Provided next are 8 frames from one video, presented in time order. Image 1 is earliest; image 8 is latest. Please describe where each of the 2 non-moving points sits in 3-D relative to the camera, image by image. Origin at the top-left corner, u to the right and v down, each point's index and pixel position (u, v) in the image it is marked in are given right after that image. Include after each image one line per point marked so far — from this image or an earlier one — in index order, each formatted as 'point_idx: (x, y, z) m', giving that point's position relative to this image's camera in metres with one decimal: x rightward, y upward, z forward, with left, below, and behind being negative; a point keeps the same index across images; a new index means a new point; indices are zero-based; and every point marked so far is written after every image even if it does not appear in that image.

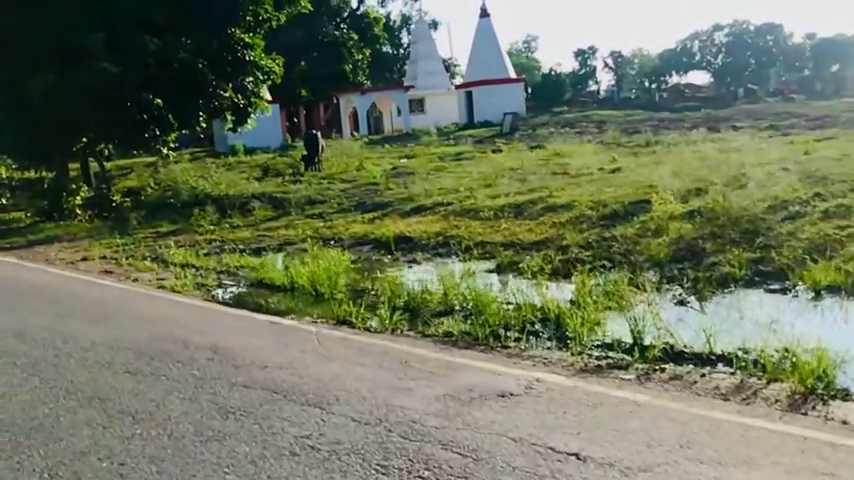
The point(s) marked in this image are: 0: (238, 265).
0: (-2.8, -0.4, +13.1) m
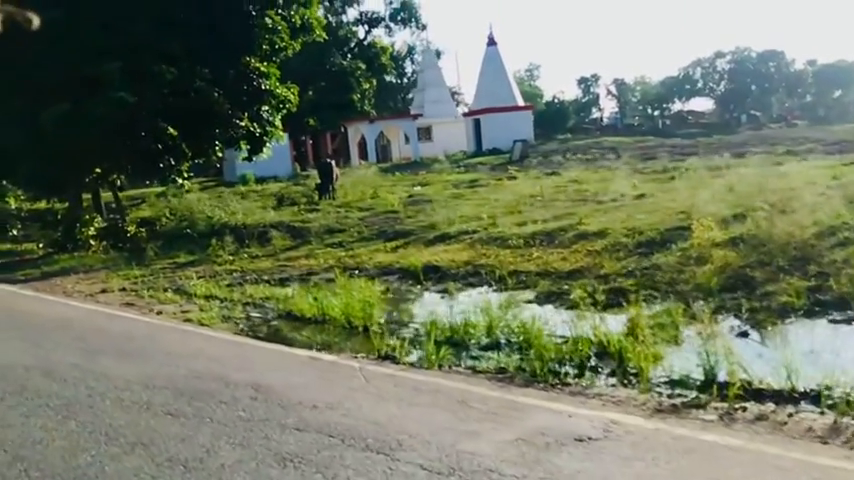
0: (-2.4, -0.8, +12.7) m
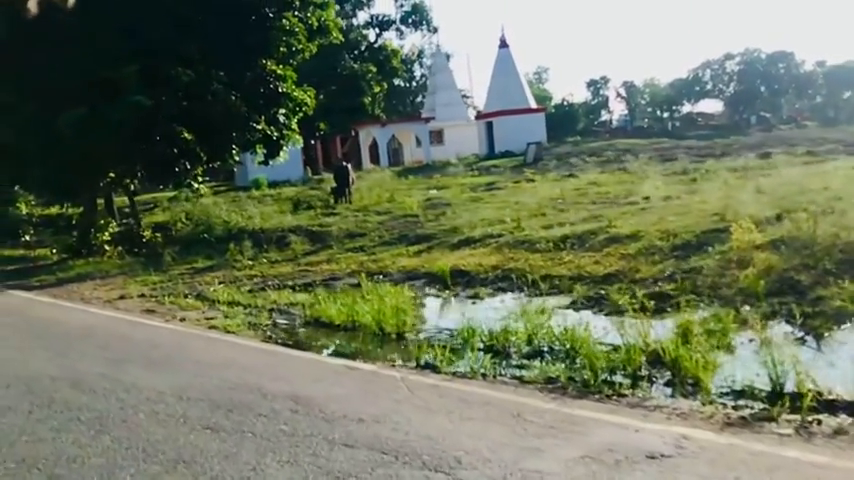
0: (-2.0, -0.9, +12.4) m
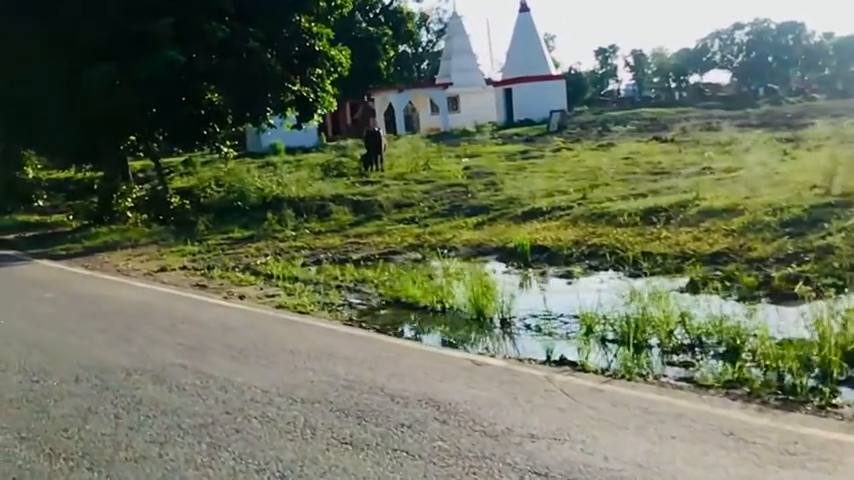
0: (-0.9, -0.5, +11.3) m
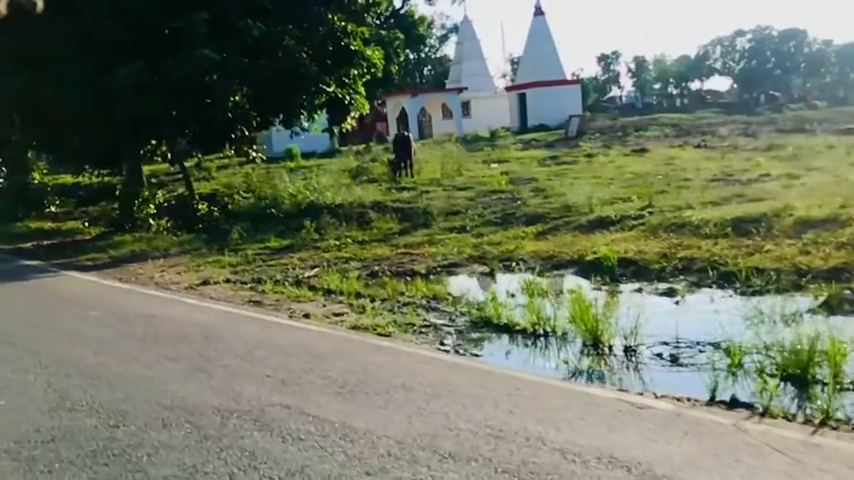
0: (0.0, -0.7, +10.3) m
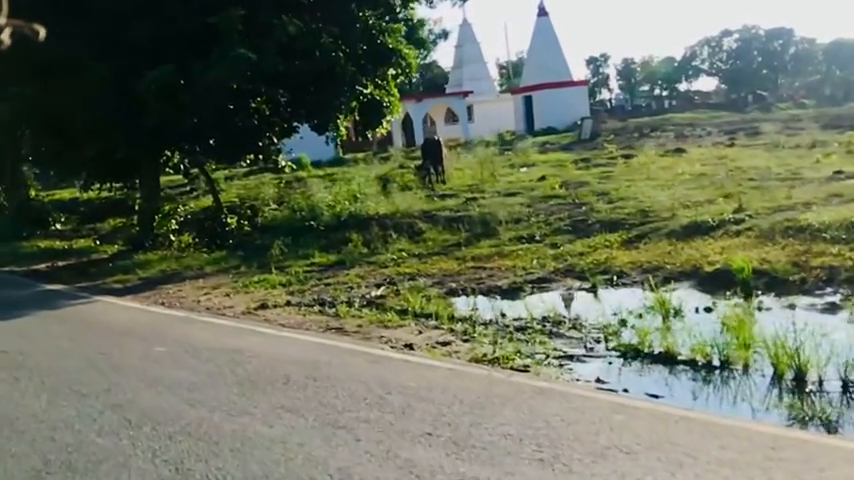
0: (+1.1, -0.8, +9.0) m
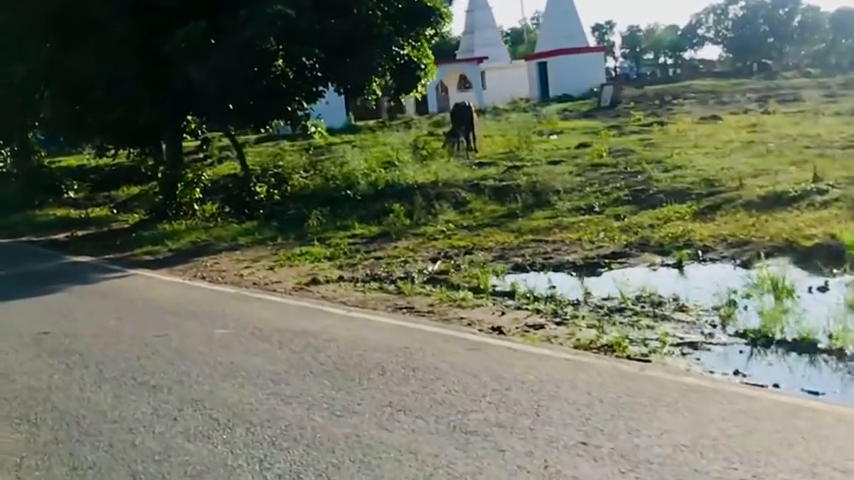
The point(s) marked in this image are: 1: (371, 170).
0: (+1.9, -0.5, +8.2) m
1: (-1.1, +1.4, +17.1) m
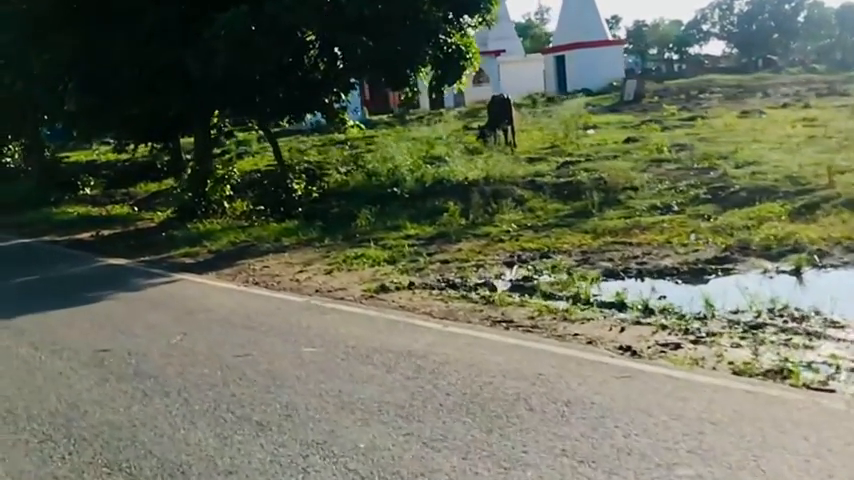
0: (+2.8, -0.6, +7.2) m
1: (-0.2, +1.4, +16.2) m
